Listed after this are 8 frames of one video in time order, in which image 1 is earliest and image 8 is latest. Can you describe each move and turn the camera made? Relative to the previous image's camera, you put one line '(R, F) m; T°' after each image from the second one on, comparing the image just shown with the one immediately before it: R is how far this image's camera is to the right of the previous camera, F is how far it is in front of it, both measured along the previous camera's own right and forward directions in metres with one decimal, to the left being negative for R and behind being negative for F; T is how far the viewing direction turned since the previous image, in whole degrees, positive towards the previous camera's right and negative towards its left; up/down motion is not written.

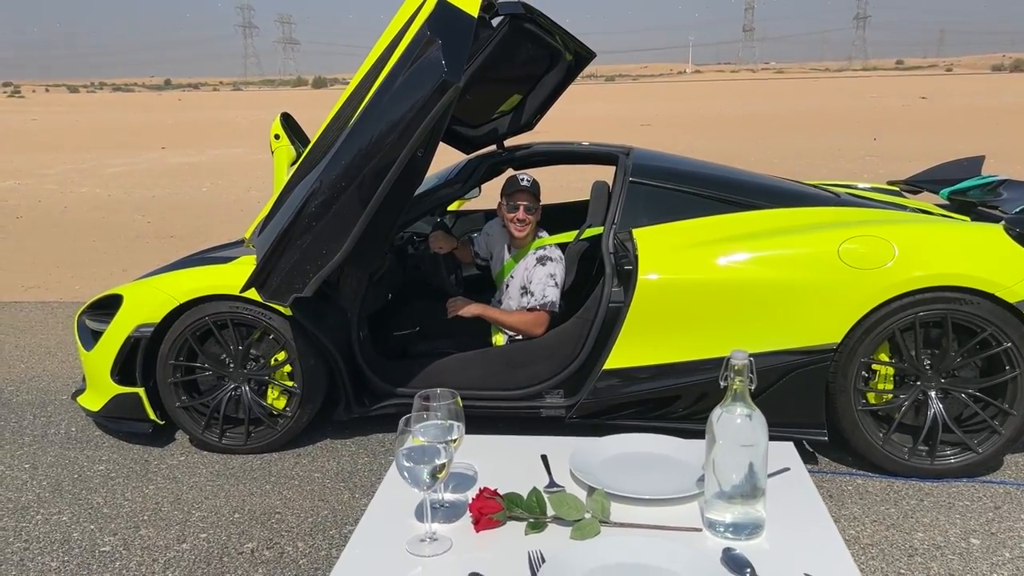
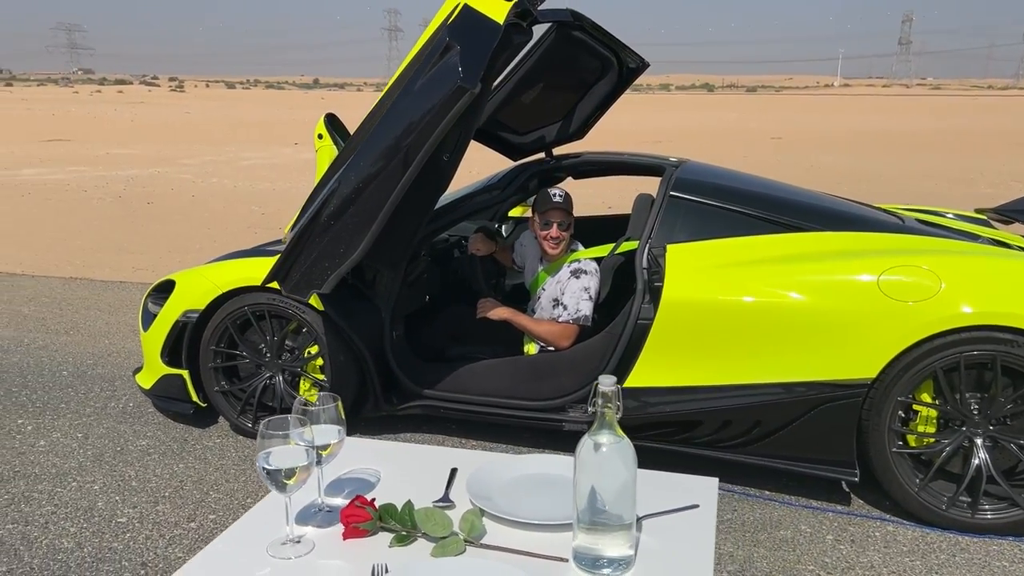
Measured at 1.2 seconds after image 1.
(+0.4, +0.1) m; -8°
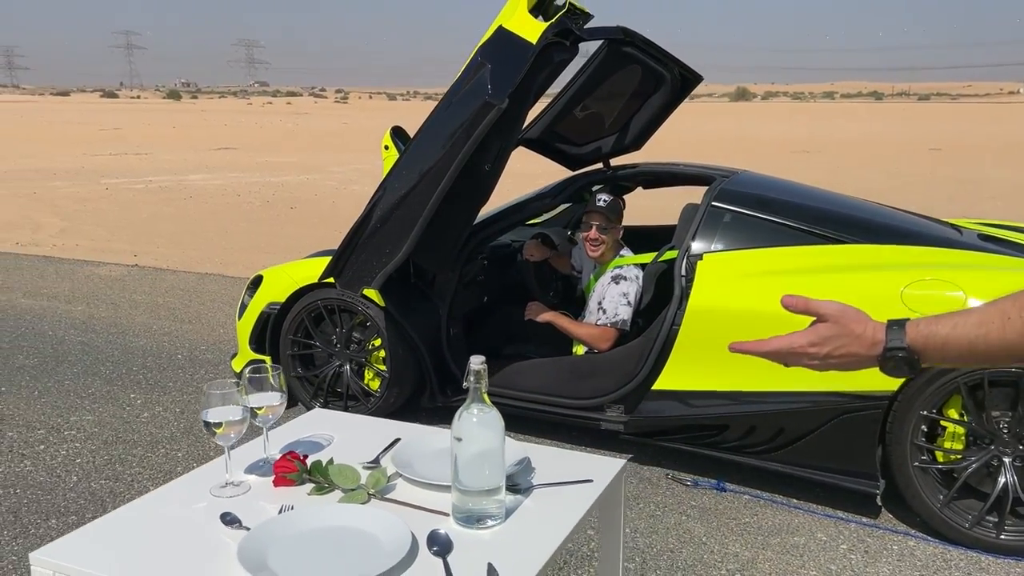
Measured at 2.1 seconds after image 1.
(+0.4, -0.2) m; -10°
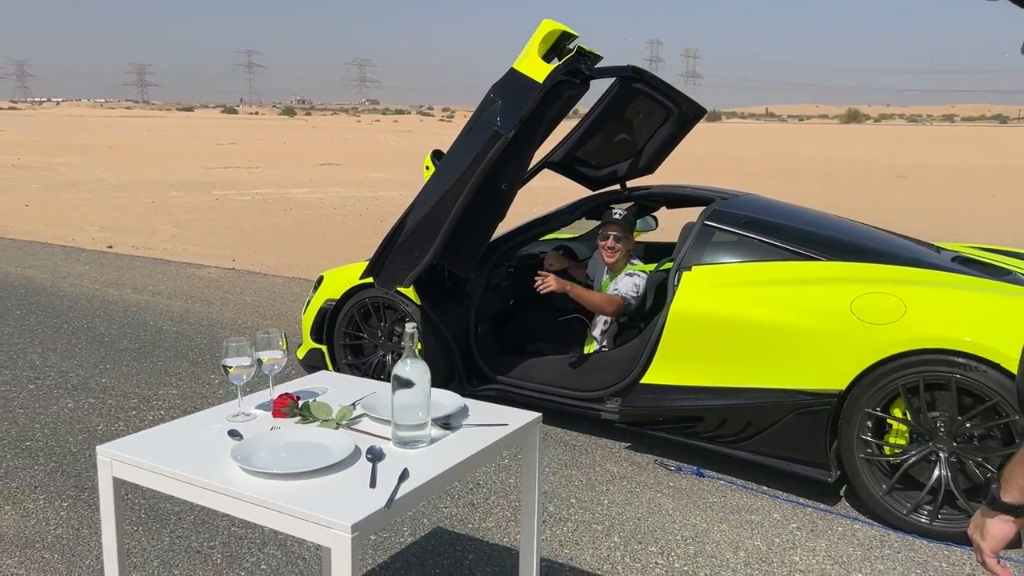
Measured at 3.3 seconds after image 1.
(+0.4, -0.5) m; -6°
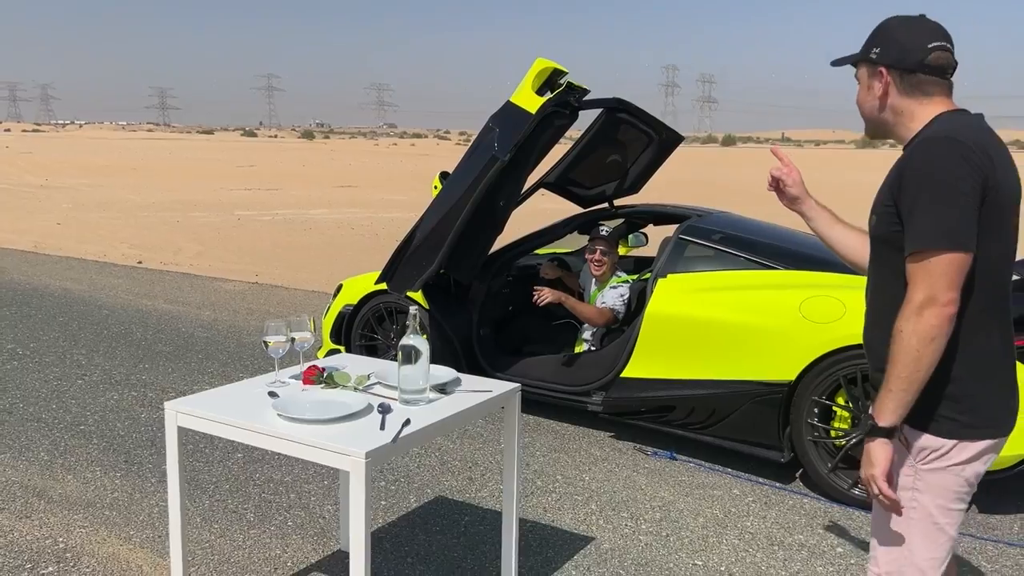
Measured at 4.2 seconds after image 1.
(+0.1, -0.5) m; -1°
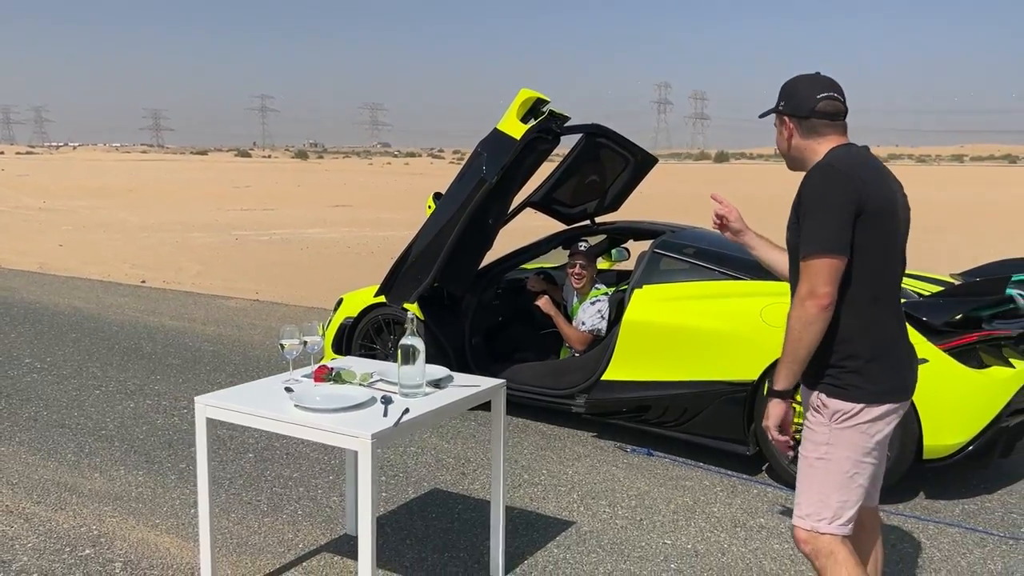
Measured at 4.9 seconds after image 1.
(0.0, -0.4) m; 0°
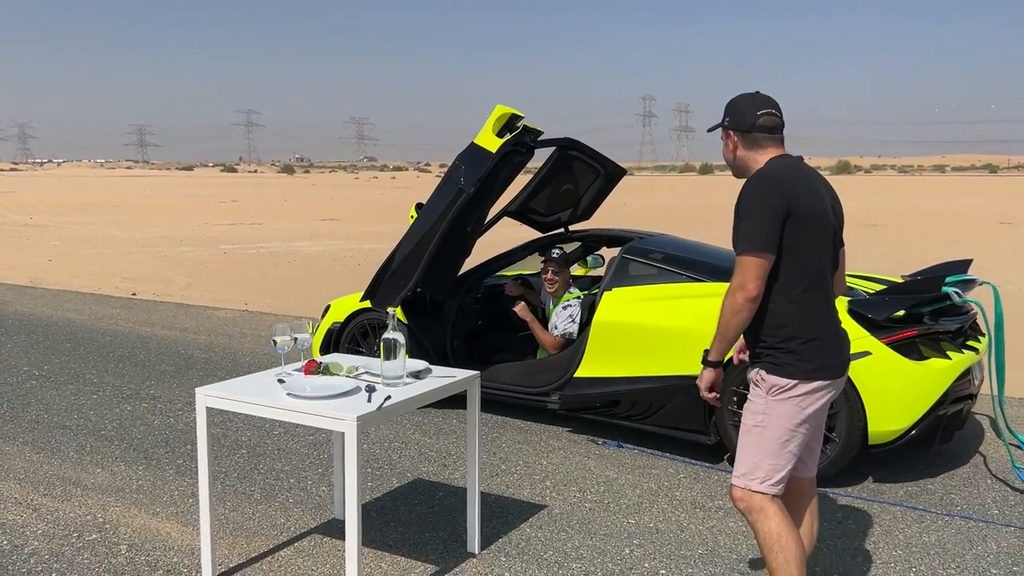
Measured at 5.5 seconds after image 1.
(+0.1, -0.3) m; +1°
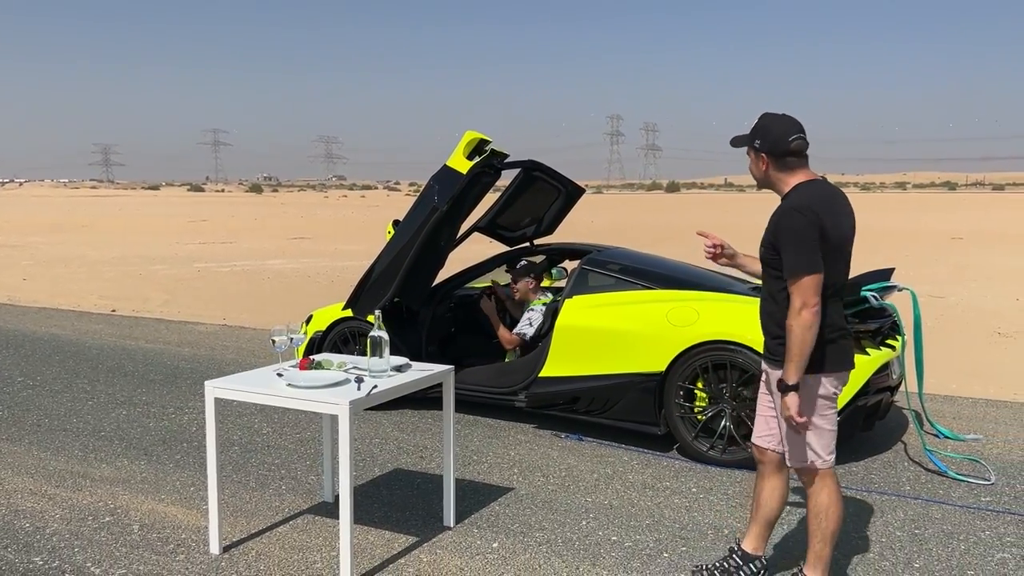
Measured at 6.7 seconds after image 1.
(0.0, -0.5) m; +2°
